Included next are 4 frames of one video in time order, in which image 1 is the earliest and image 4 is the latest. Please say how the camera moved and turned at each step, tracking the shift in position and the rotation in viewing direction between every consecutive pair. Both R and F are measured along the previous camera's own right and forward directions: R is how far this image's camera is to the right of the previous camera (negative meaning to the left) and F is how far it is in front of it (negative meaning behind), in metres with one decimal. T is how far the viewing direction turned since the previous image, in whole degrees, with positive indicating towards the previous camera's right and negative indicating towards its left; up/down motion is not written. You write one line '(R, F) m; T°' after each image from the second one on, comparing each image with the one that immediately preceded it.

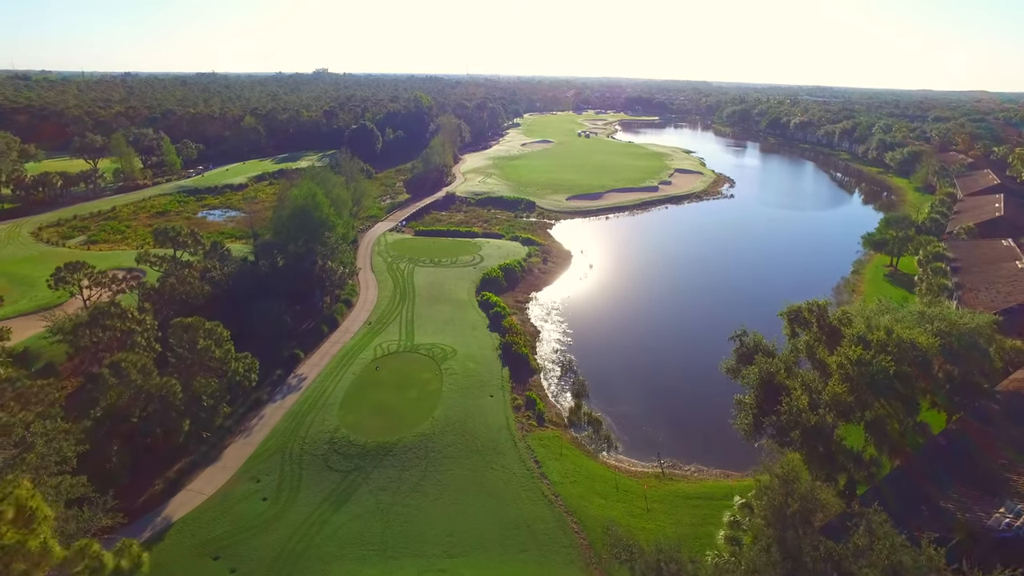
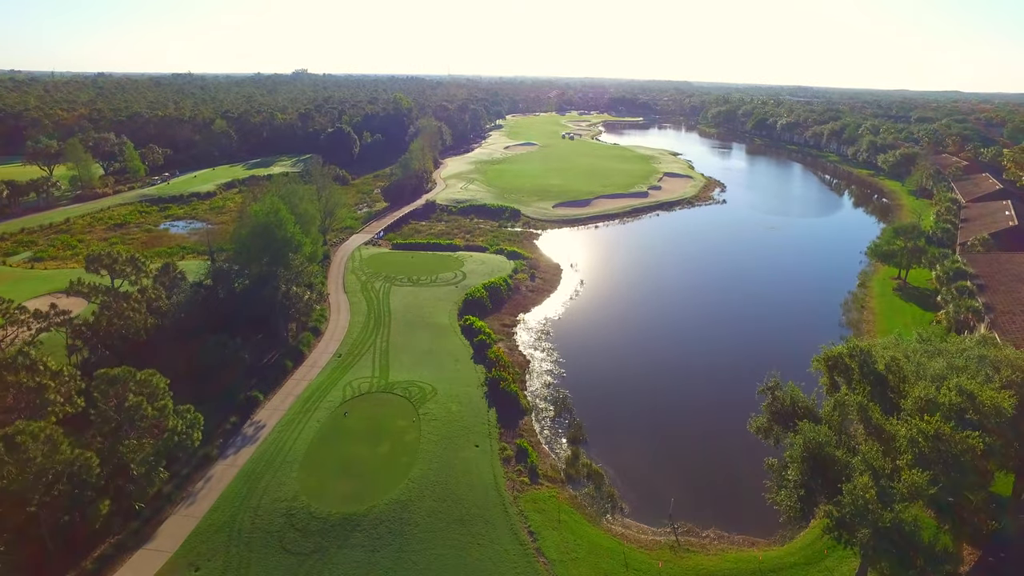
(-0.2, +4.1) m; +1°
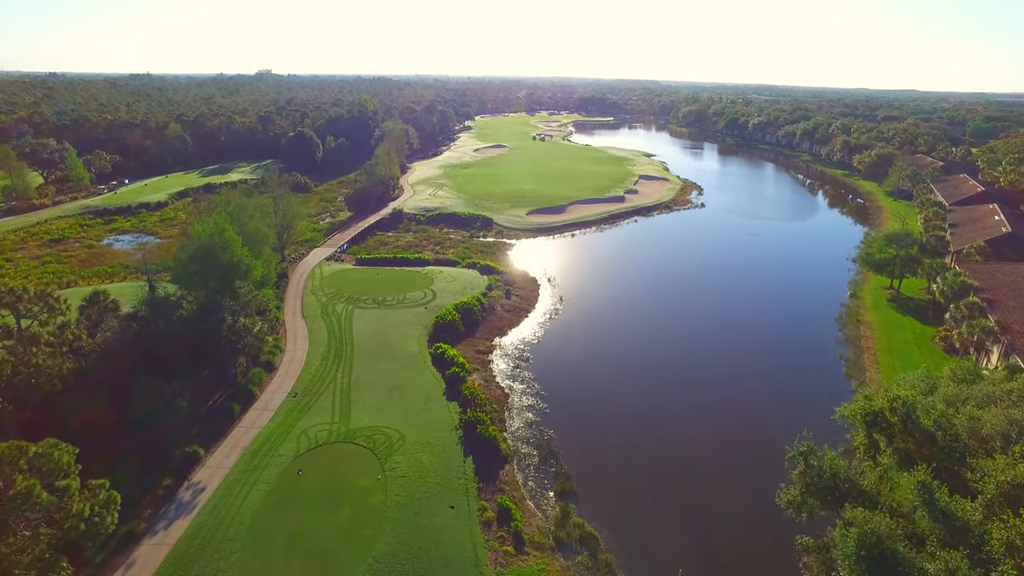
(-0.2, +3.8) m; +2°
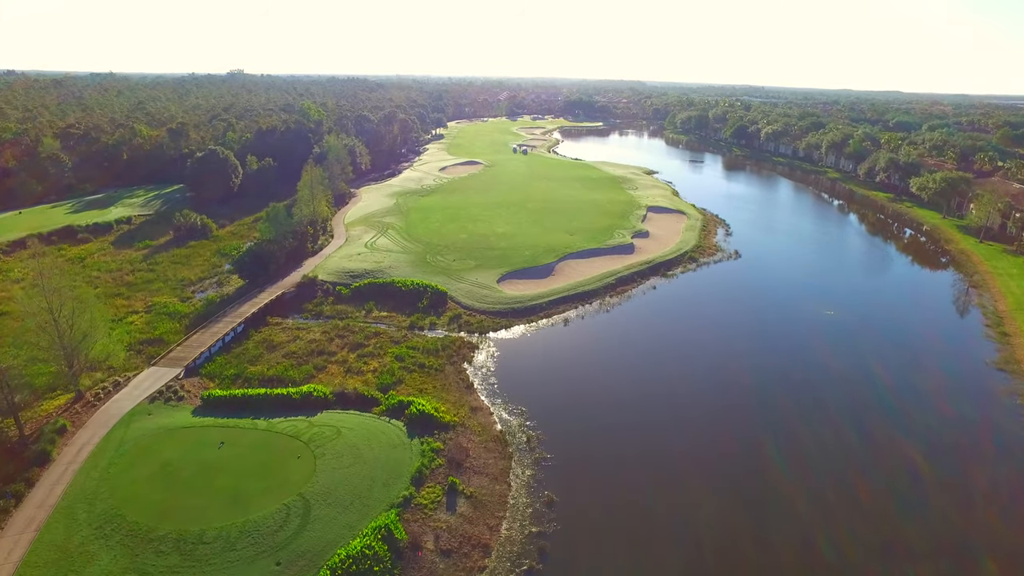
(+1.4, +22.9) m; +1°
